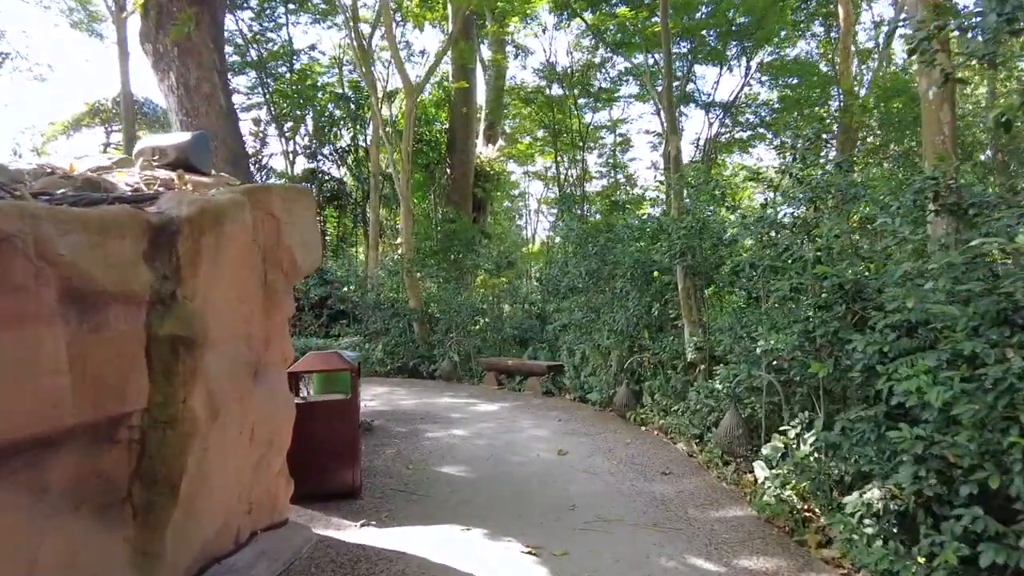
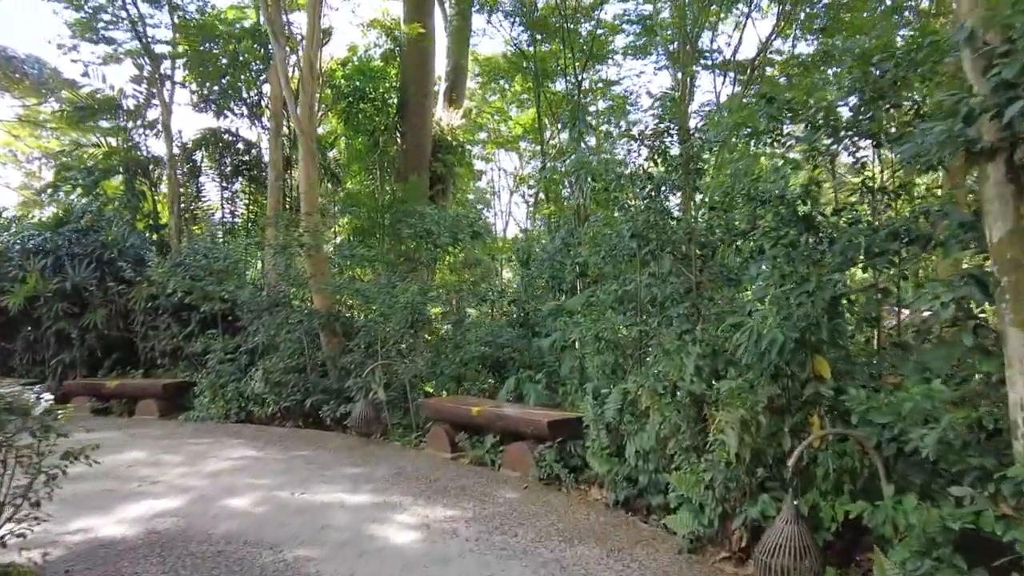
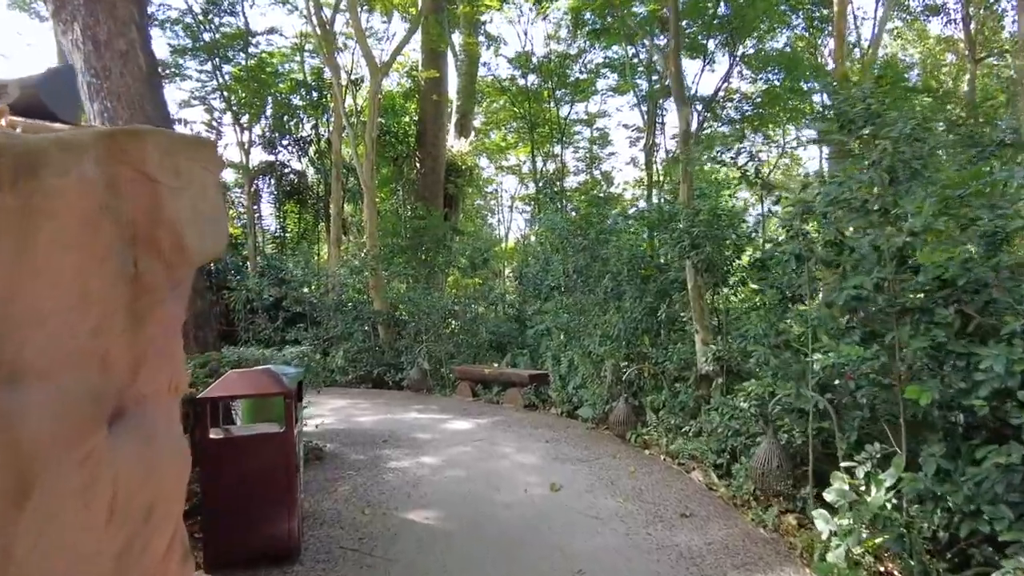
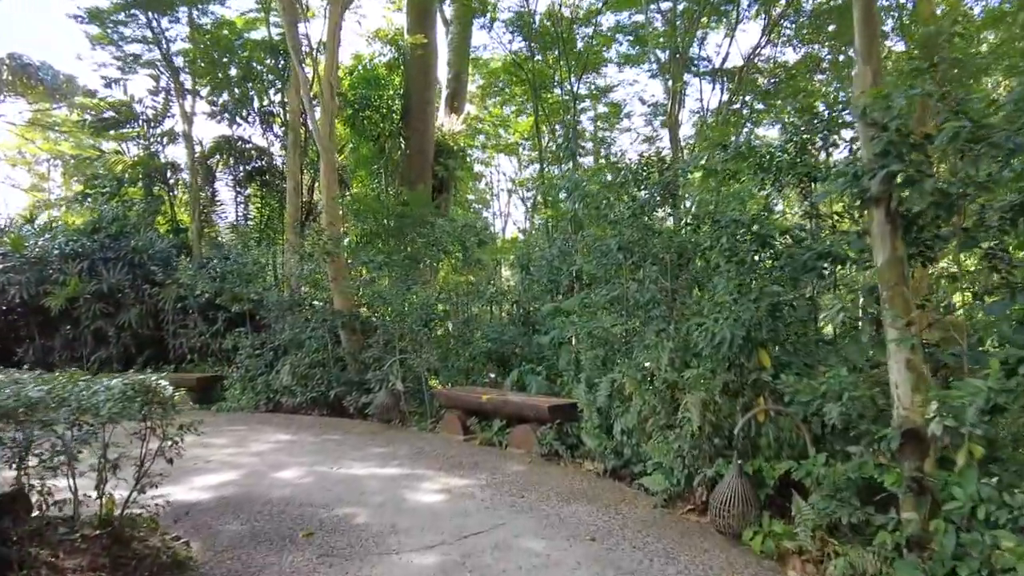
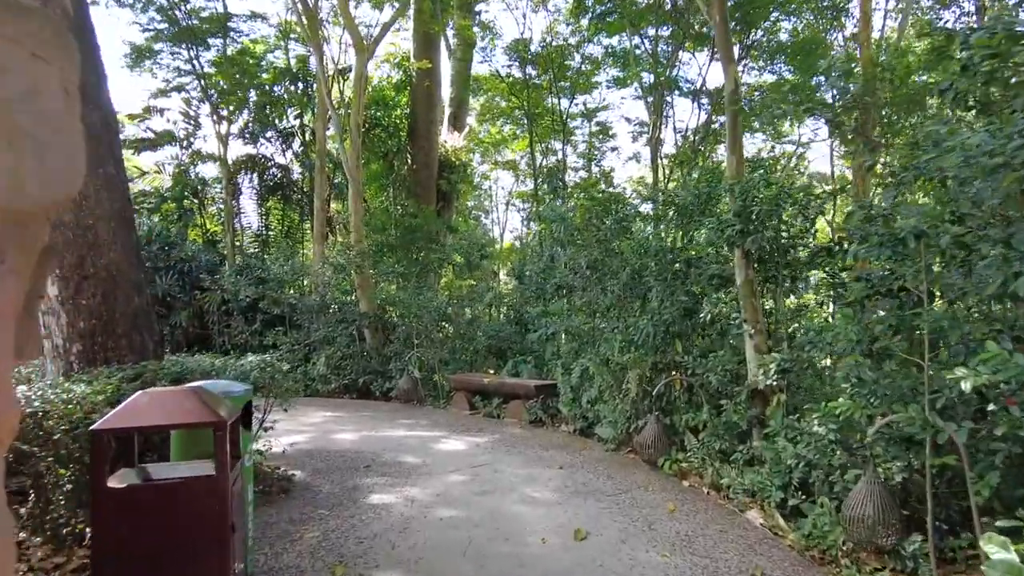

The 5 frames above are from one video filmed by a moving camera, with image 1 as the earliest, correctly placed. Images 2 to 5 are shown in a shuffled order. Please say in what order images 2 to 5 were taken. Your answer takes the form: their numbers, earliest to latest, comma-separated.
3, 5, 4, 2
